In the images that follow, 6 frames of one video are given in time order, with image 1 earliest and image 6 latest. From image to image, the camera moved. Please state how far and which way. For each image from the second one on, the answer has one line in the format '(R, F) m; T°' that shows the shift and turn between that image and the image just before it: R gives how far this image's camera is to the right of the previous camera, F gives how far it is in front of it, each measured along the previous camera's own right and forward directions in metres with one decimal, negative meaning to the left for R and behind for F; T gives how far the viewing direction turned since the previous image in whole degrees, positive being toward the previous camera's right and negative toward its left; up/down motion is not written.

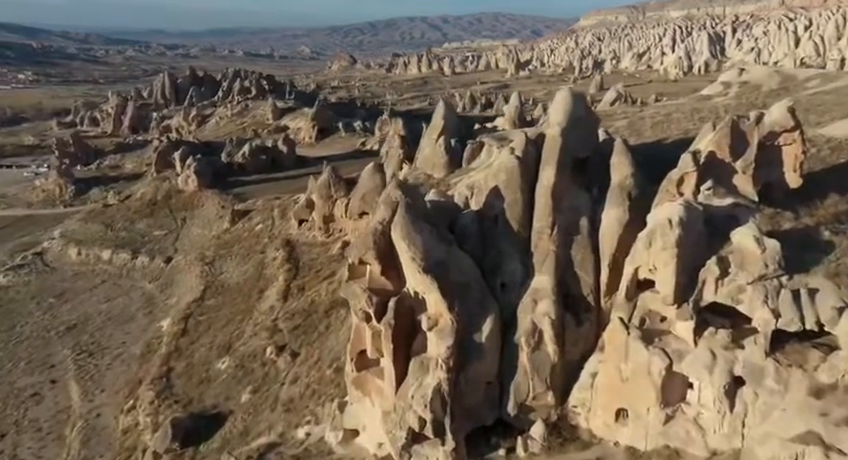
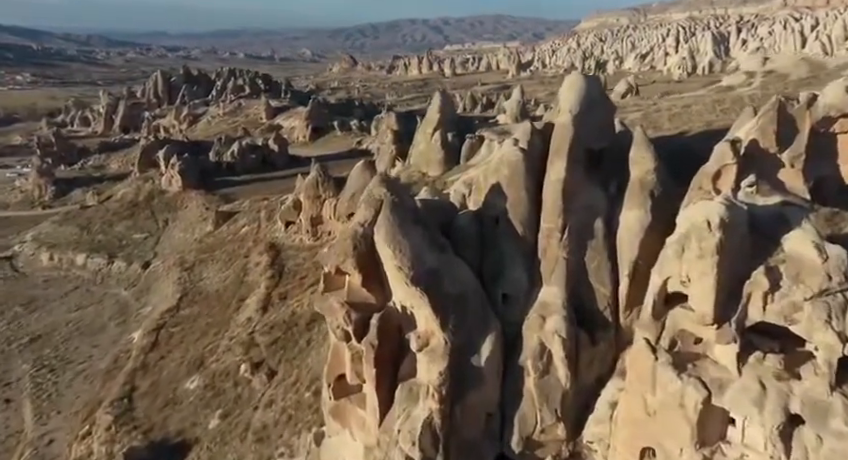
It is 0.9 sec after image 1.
(+0.2, +2.0) m; 0°
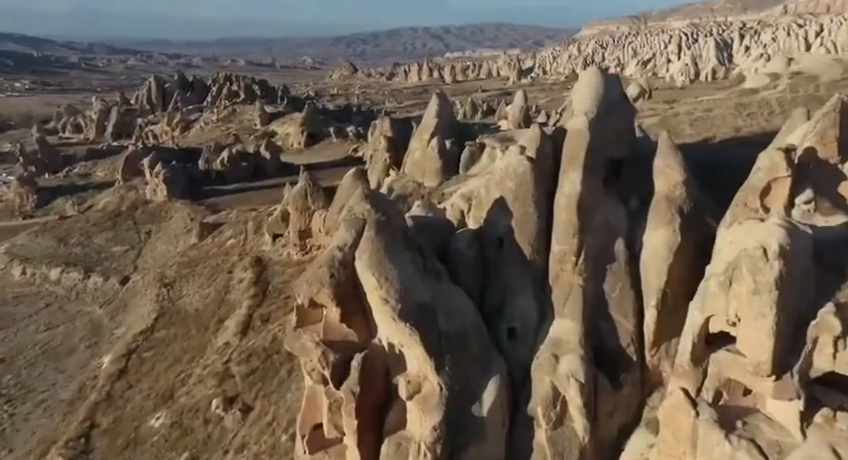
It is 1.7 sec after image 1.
(+0.1, +1.8) m; 0°
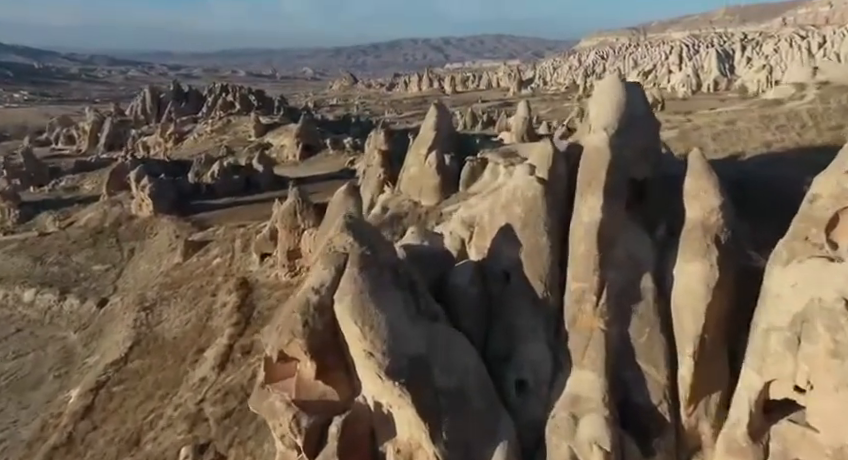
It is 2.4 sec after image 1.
(+0.1, +1.6) m; 0°
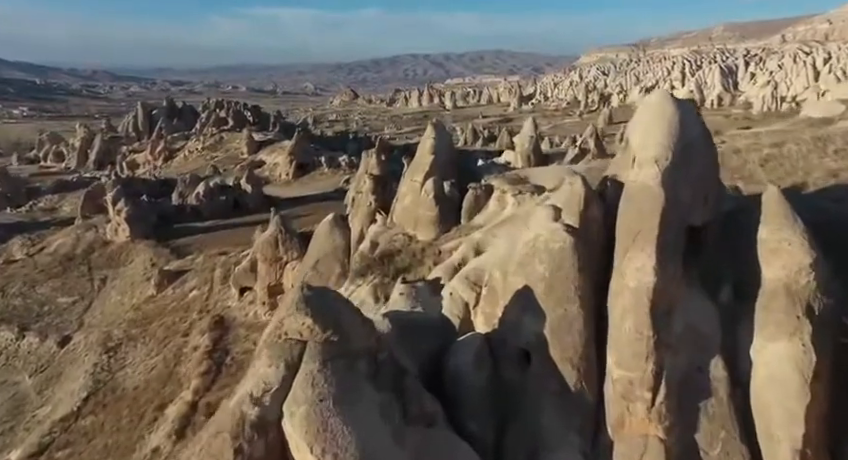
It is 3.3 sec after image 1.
(+0.1, +2.4) m; 0°
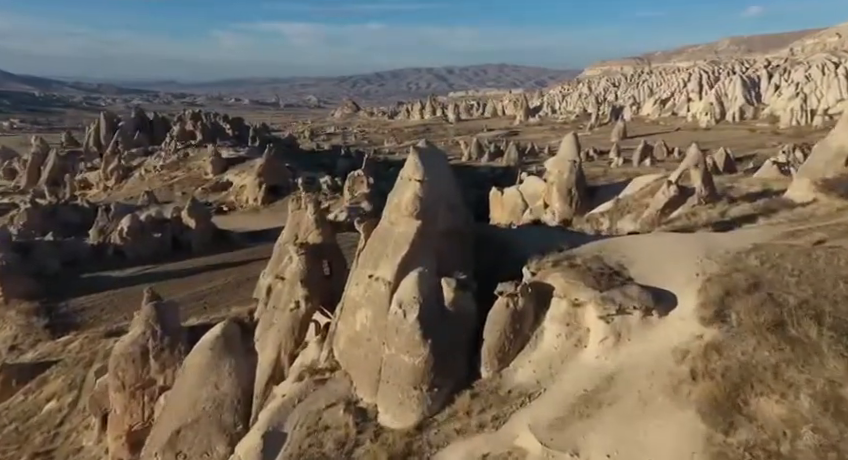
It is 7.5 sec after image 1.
(+0.3, +8.7) m; 0°
